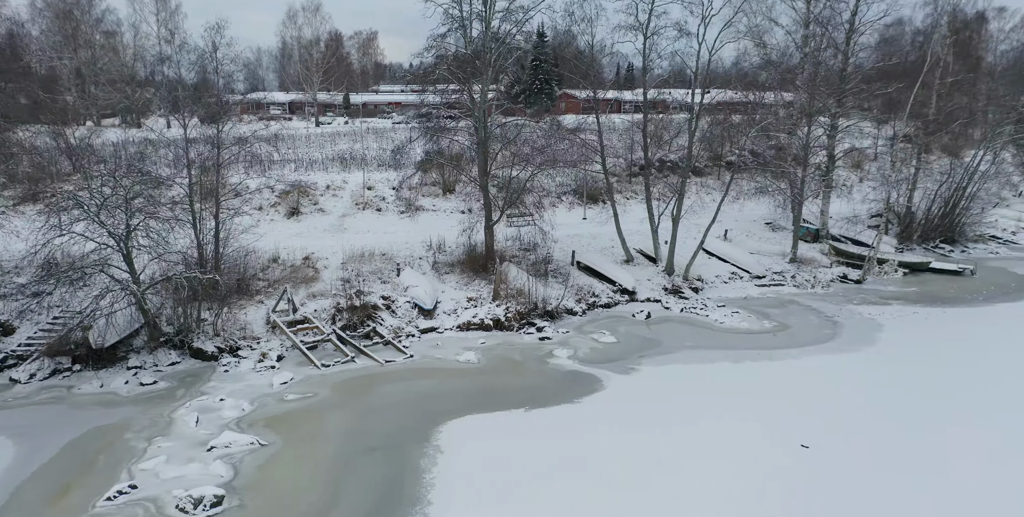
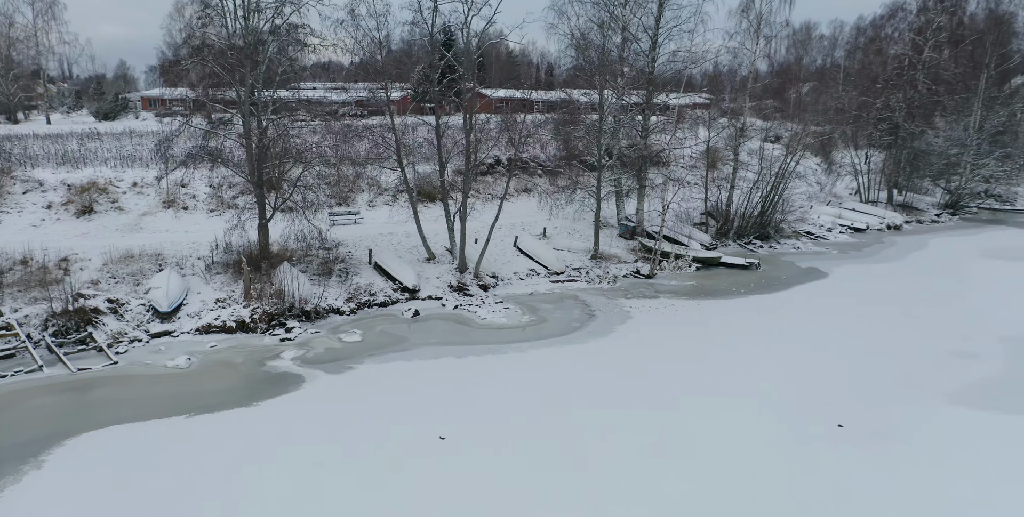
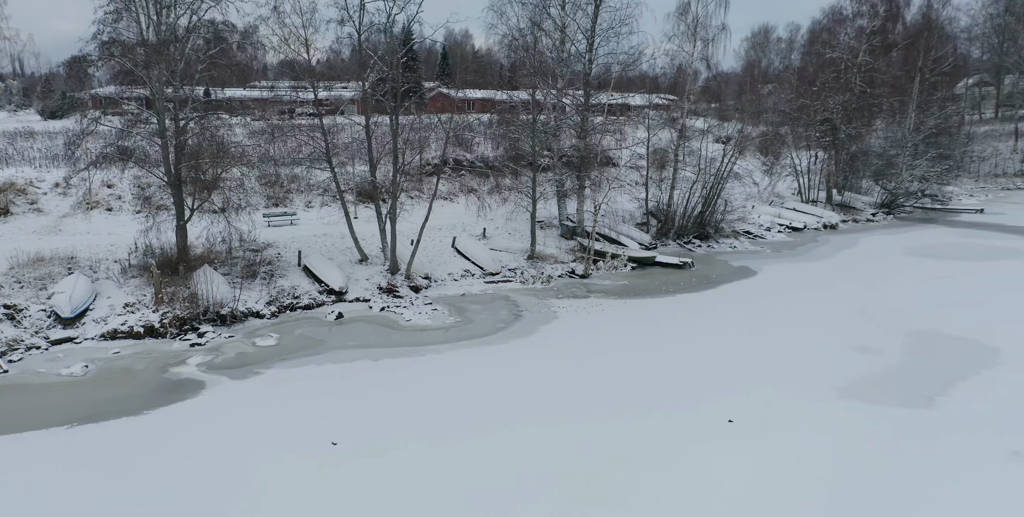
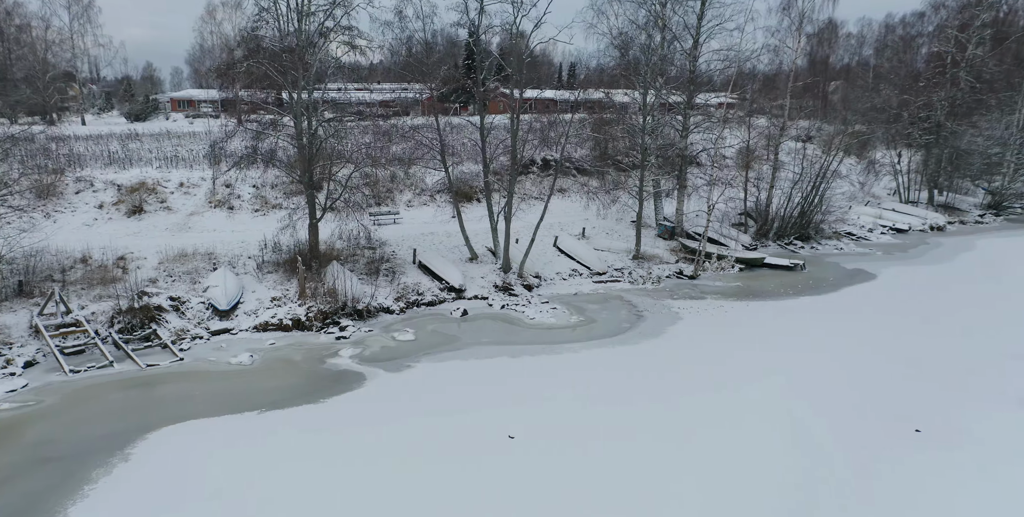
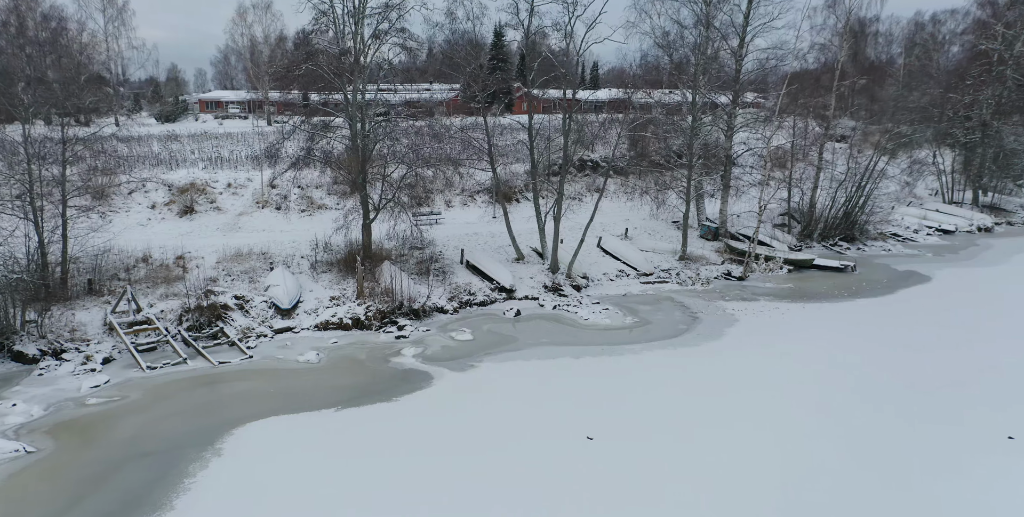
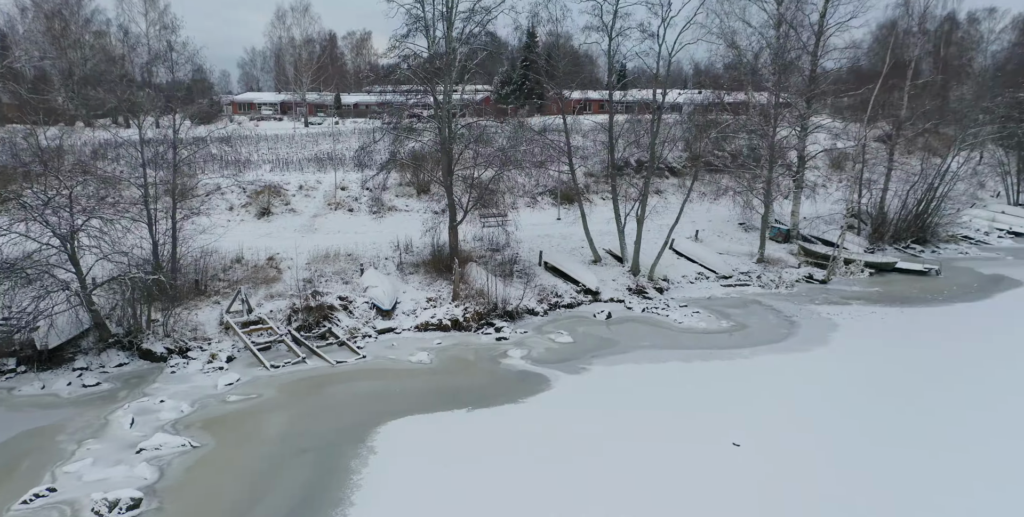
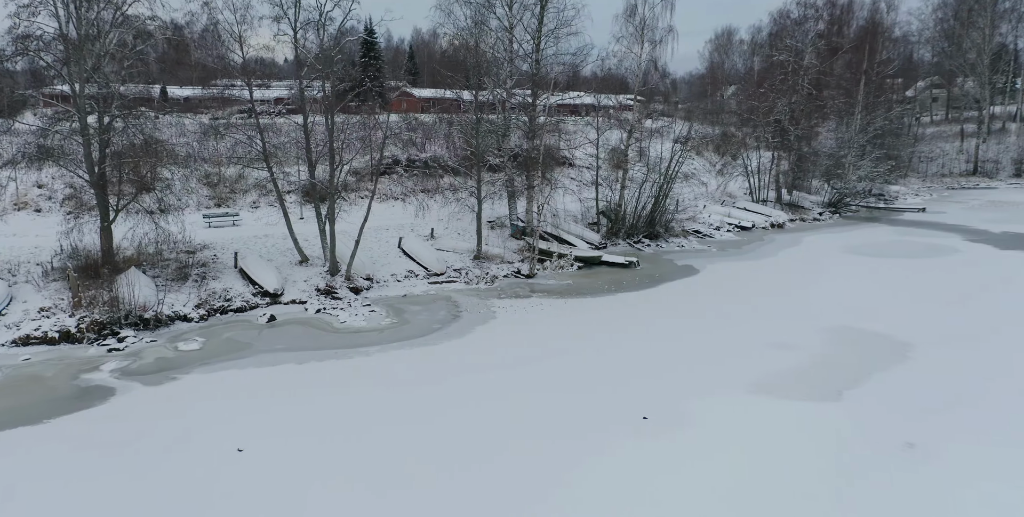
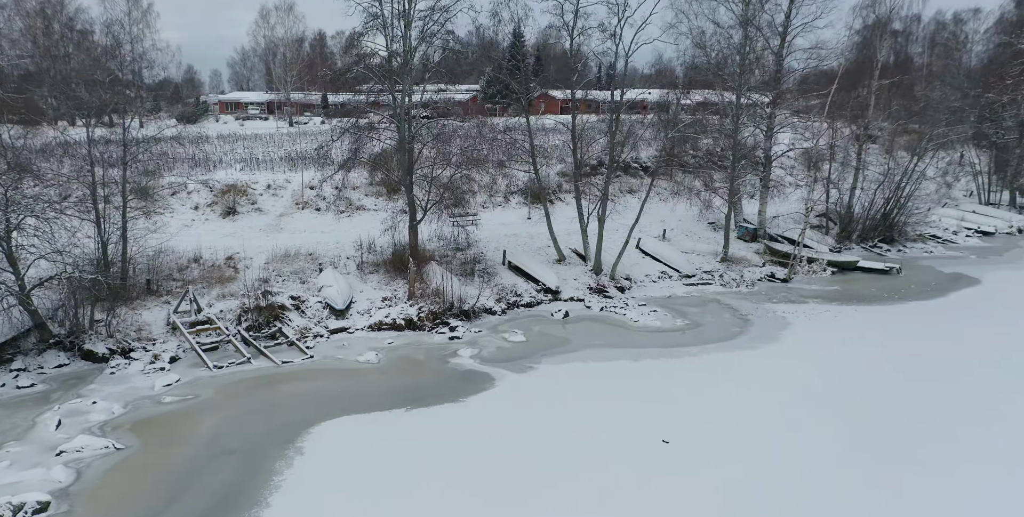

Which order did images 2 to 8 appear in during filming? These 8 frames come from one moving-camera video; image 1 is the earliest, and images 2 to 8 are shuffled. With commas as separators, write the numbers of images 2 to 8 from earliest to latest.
6, 8, 5, 4, 2, 3, 7
